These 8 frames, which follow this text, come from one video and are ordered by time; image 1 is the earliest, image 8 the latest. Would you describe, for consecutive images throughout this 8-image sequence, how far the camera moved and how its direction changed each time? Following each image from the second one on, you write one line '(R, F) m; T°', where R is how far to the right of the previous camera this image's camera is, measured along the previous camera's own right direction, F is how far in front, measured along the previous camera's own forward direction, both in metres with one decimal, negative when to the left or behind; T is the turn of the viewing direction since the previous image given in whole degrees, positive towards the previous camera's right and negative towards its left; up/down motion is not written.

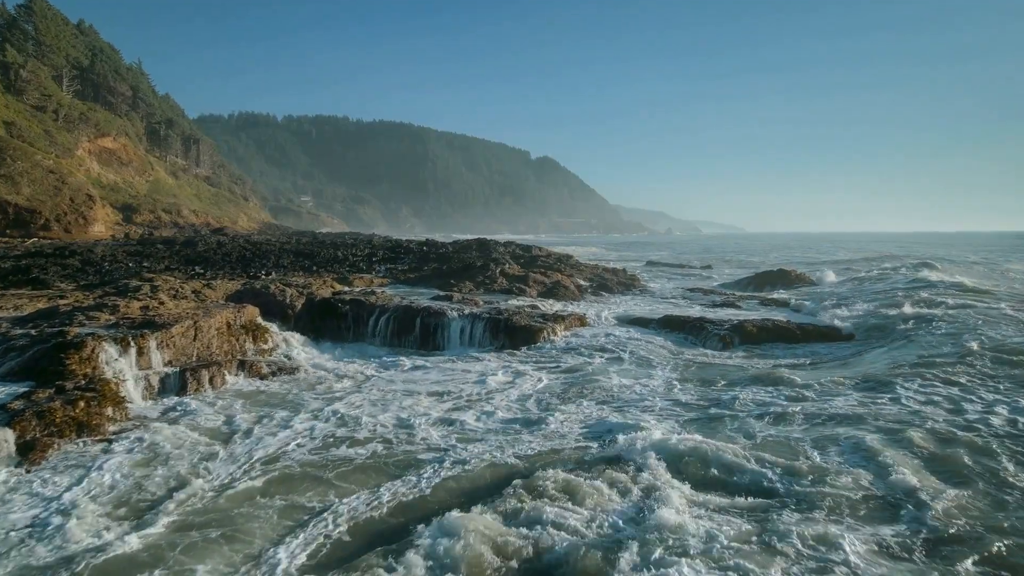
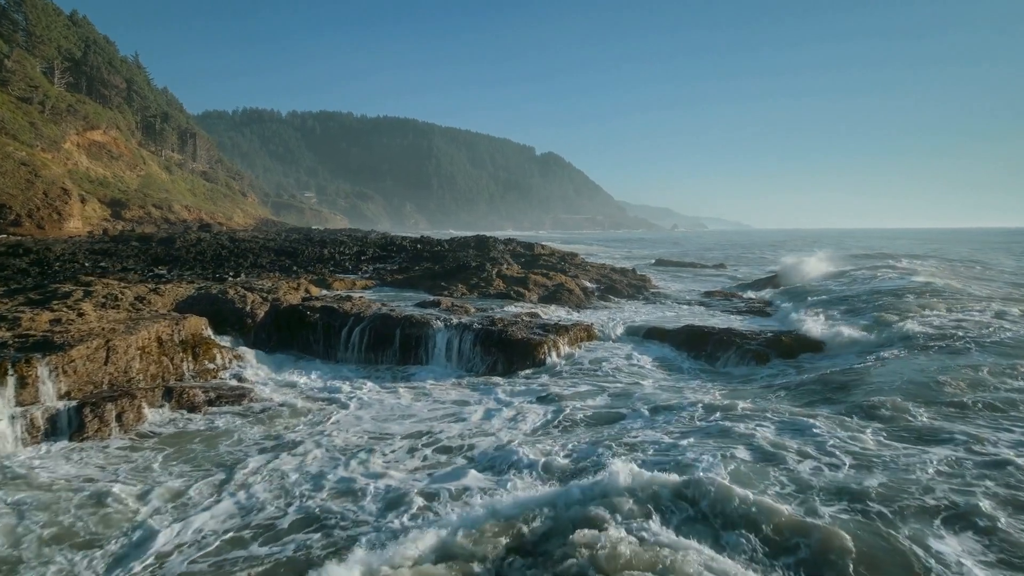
(+0.2, +2.2) m; -1°
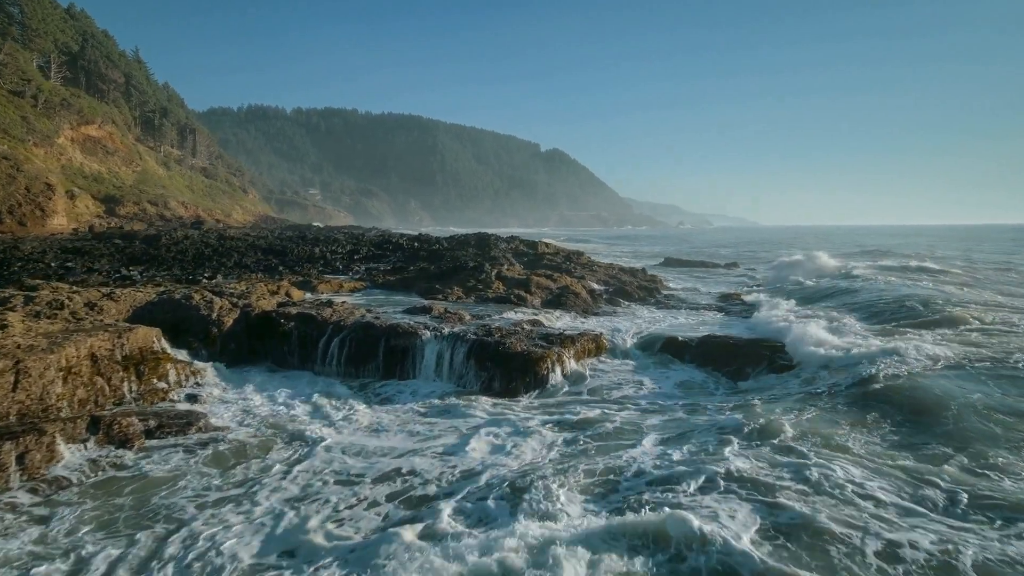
(+0.1, +1.6) m; -1°
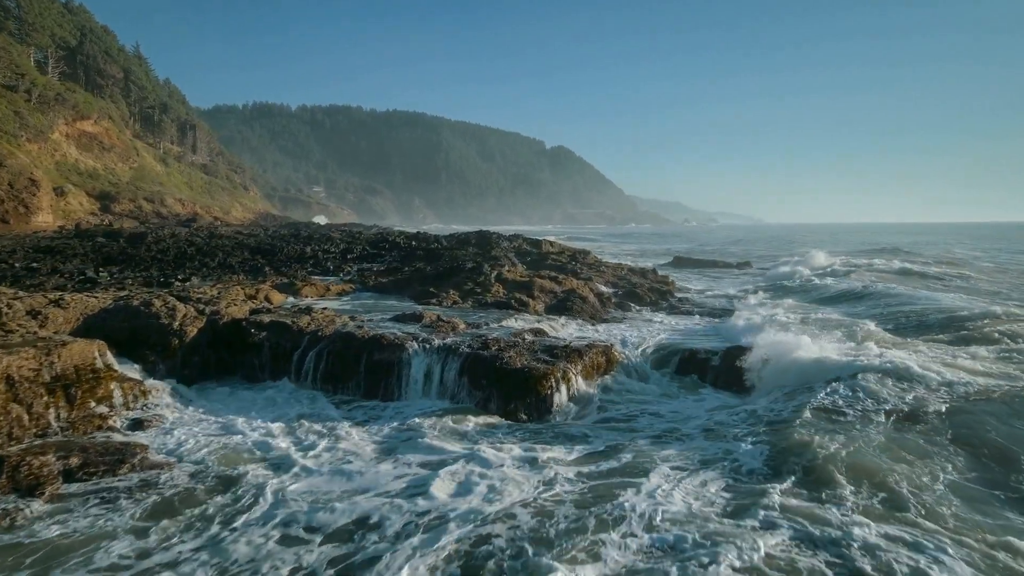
(+0.1, +1.4) m; -1°
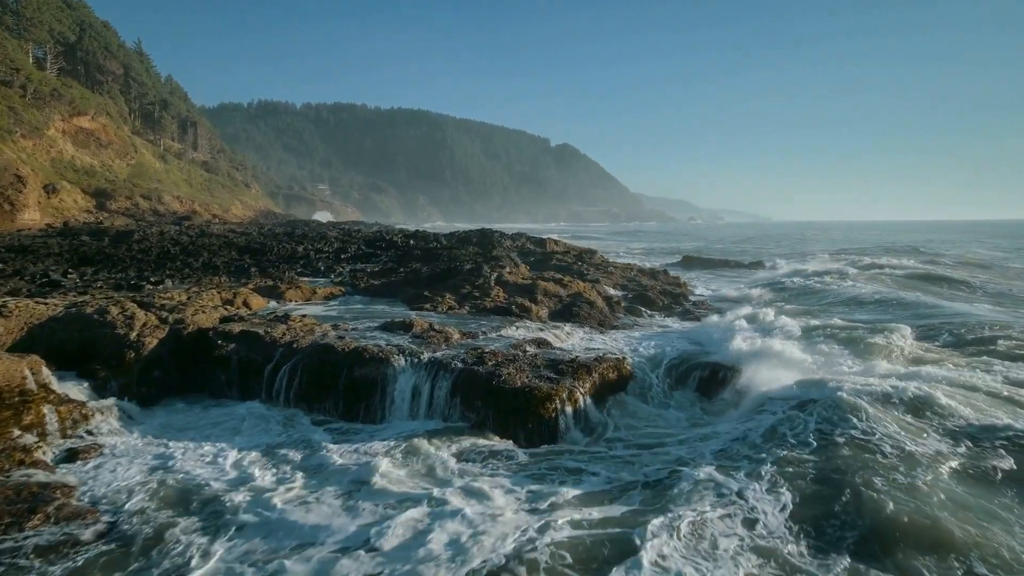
(+0.1, +1.3) m; -1°
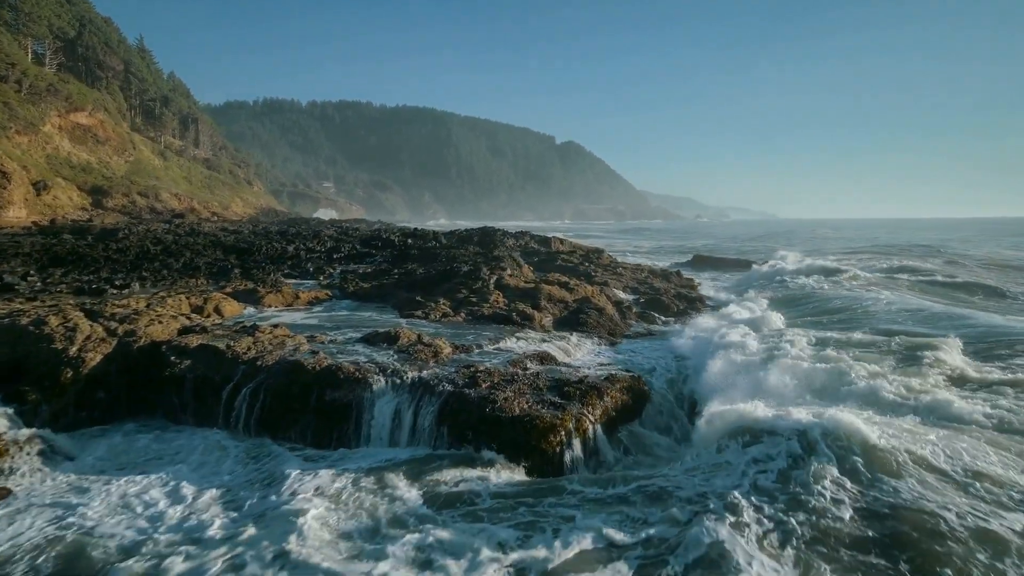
(+0.1, +1.3) m; -1°
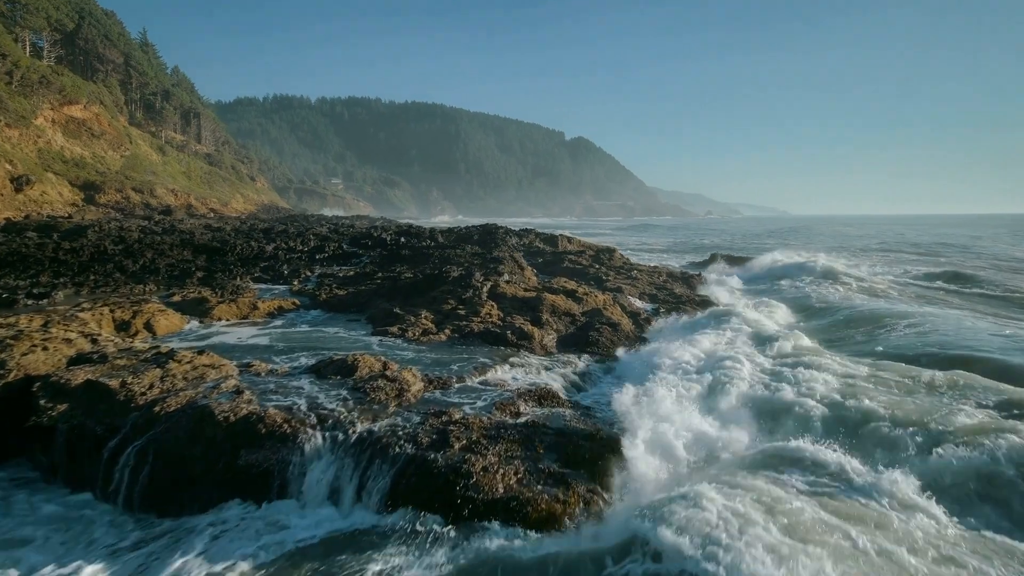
(+0.3, +2.2) m; -1°
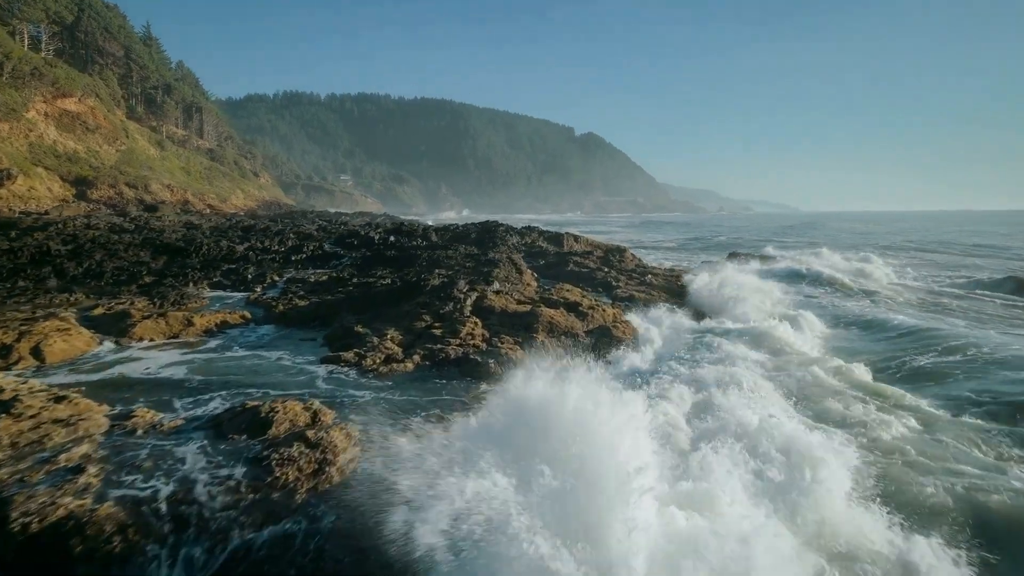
(+0.4, +2.2) m; -1°
